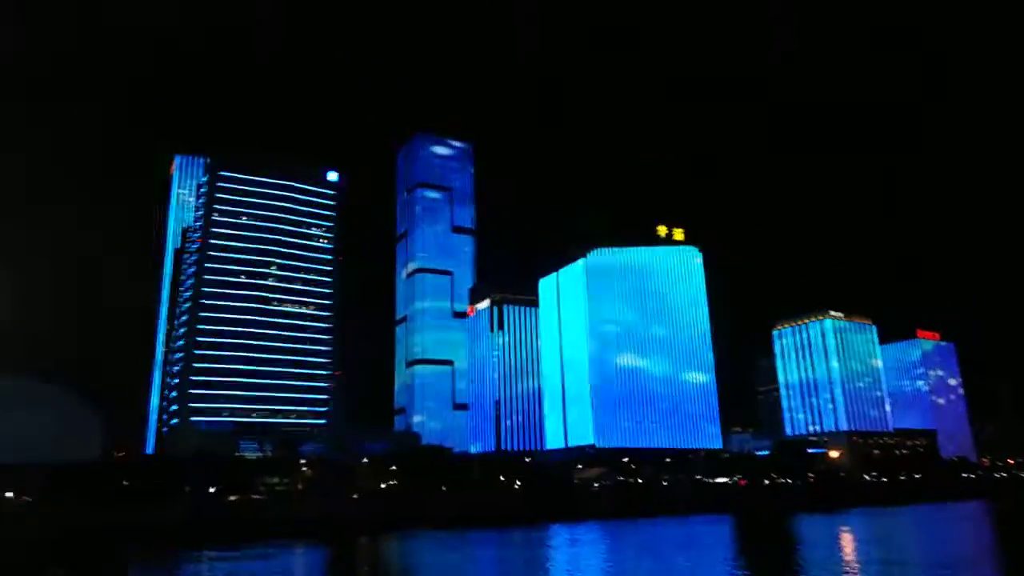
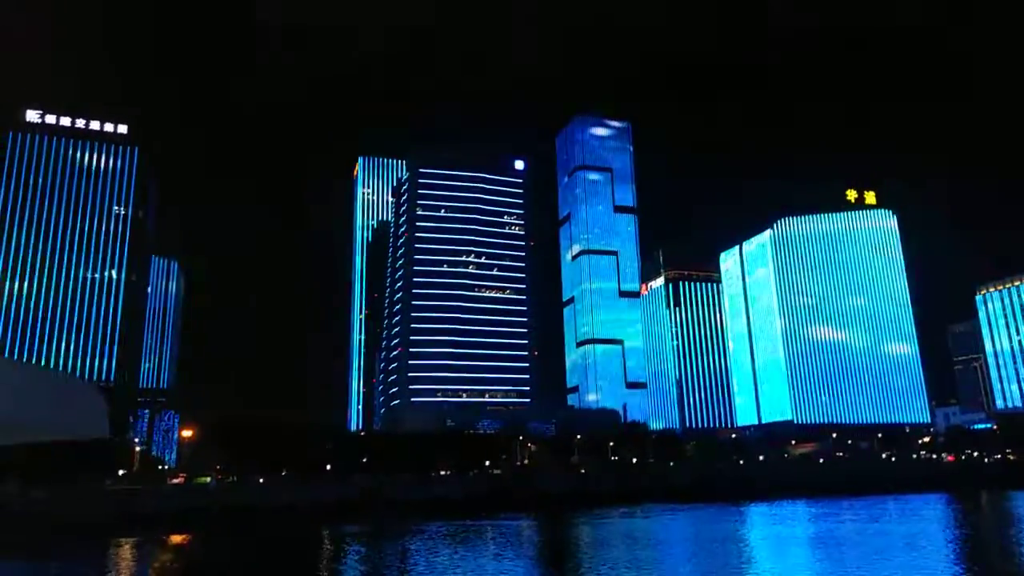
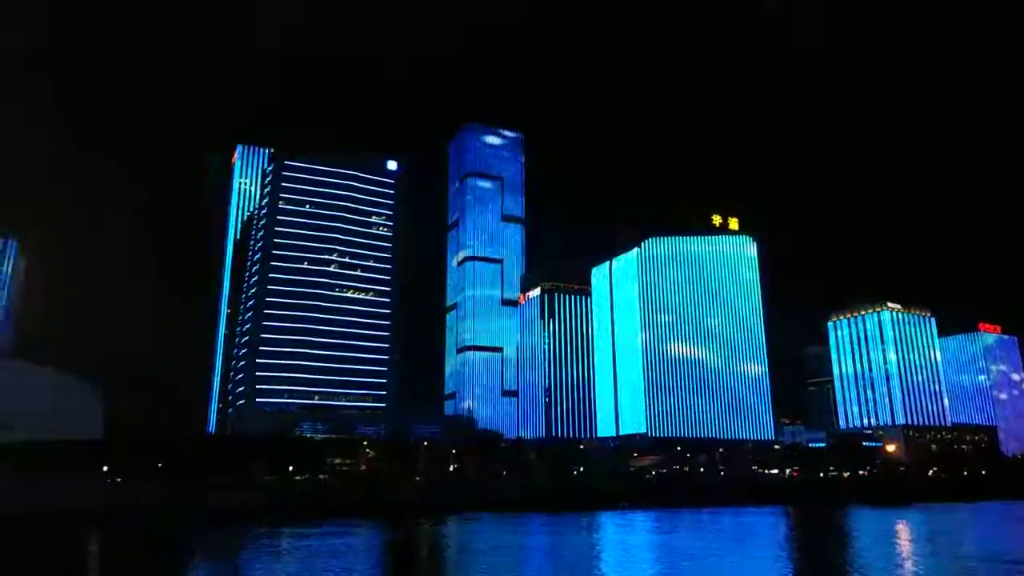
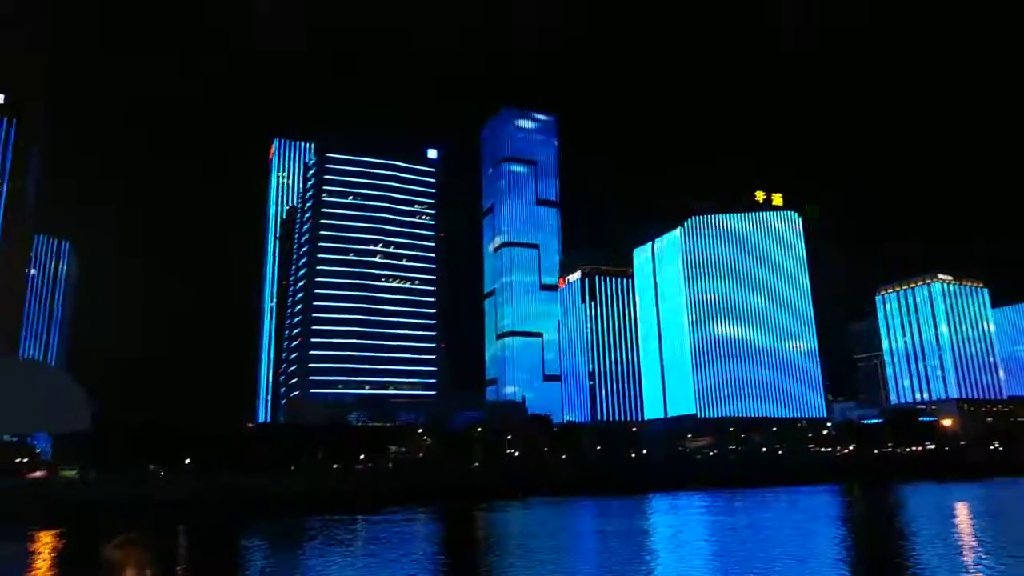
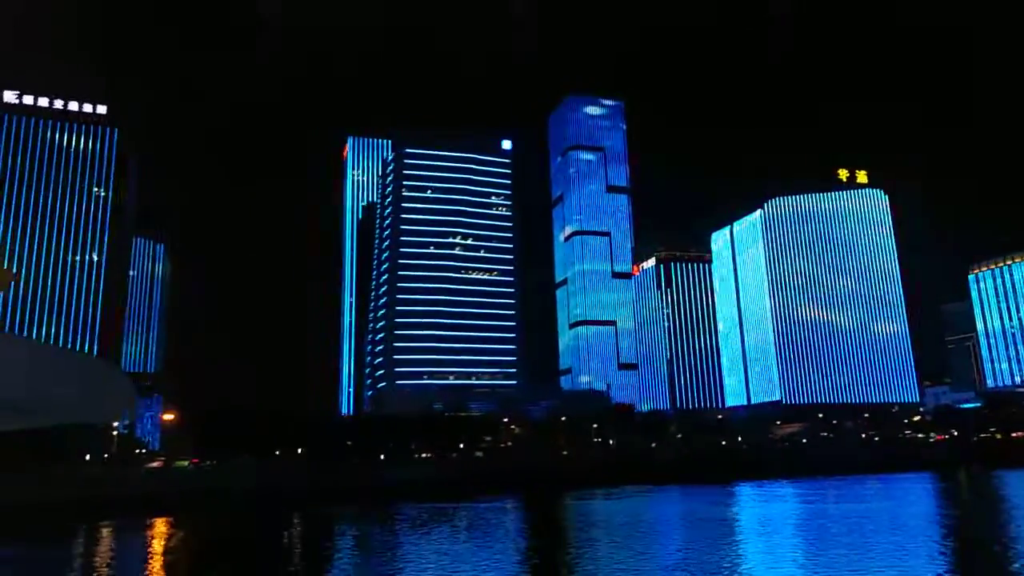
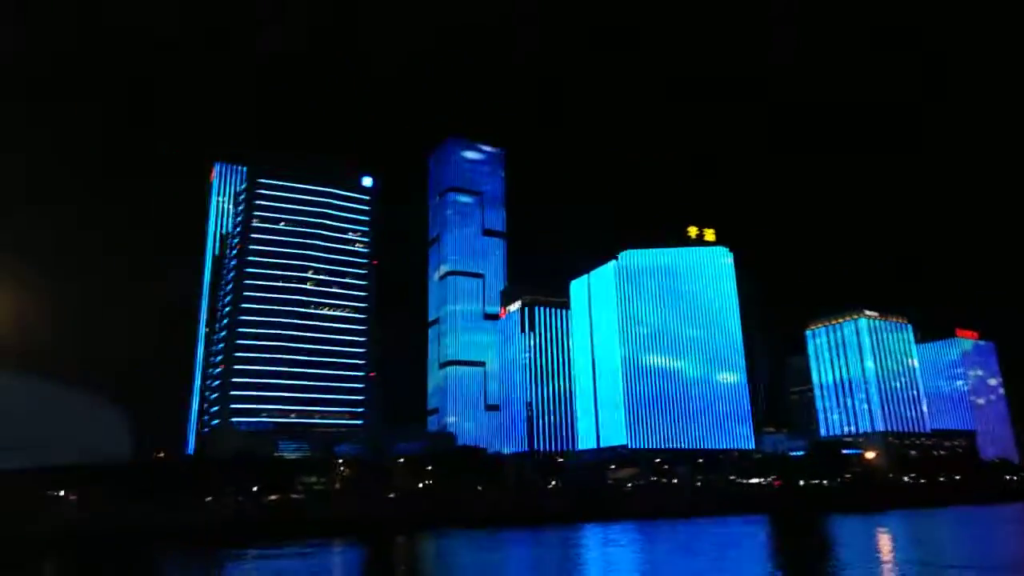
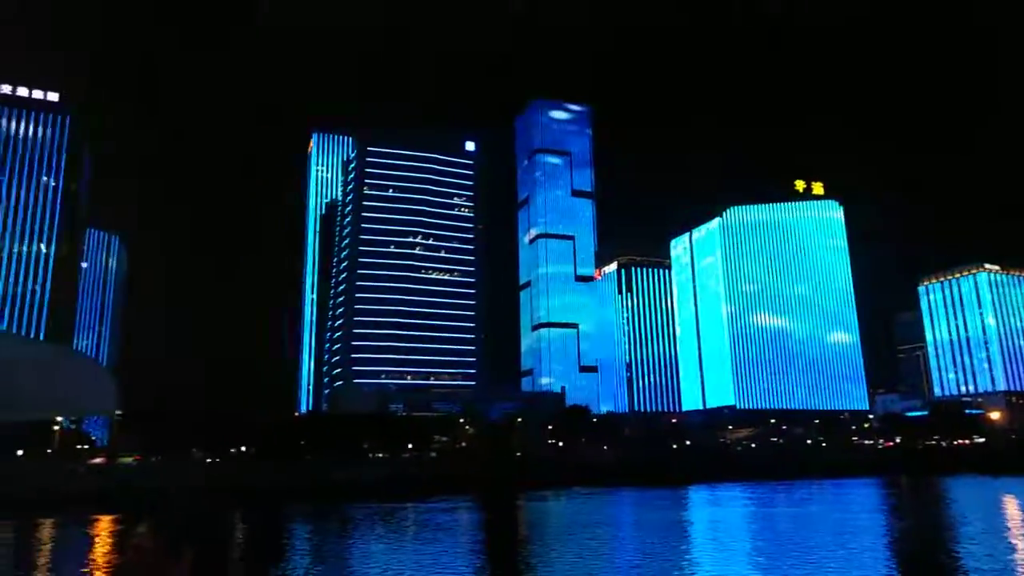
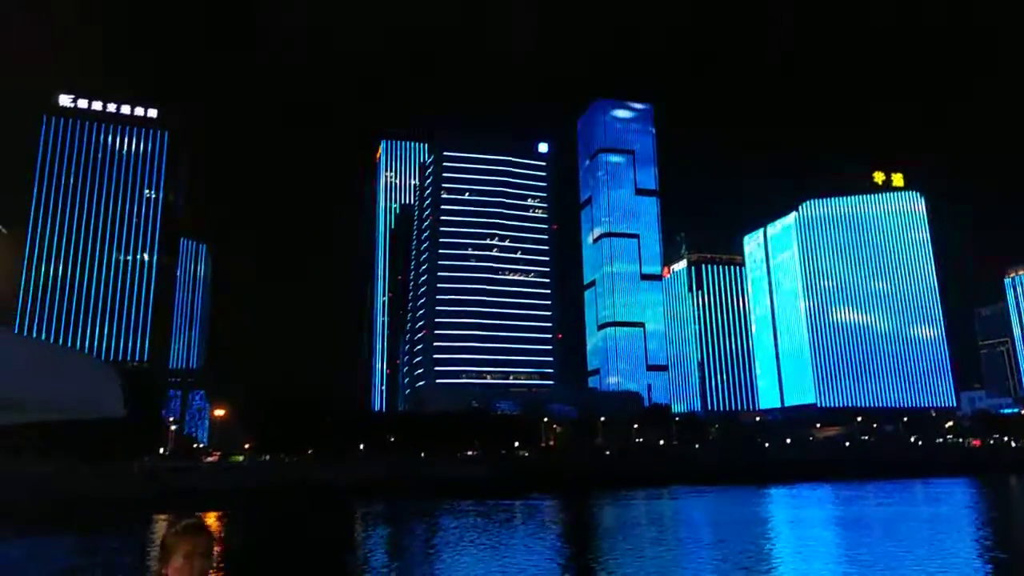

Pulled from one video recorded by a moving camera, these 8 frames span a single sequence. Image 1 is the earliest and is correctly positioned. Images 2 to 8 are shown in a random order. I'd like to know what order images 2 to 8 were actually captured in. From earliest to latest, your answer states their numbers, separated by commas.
6, 3, 4, 7, 5, 2, 8
